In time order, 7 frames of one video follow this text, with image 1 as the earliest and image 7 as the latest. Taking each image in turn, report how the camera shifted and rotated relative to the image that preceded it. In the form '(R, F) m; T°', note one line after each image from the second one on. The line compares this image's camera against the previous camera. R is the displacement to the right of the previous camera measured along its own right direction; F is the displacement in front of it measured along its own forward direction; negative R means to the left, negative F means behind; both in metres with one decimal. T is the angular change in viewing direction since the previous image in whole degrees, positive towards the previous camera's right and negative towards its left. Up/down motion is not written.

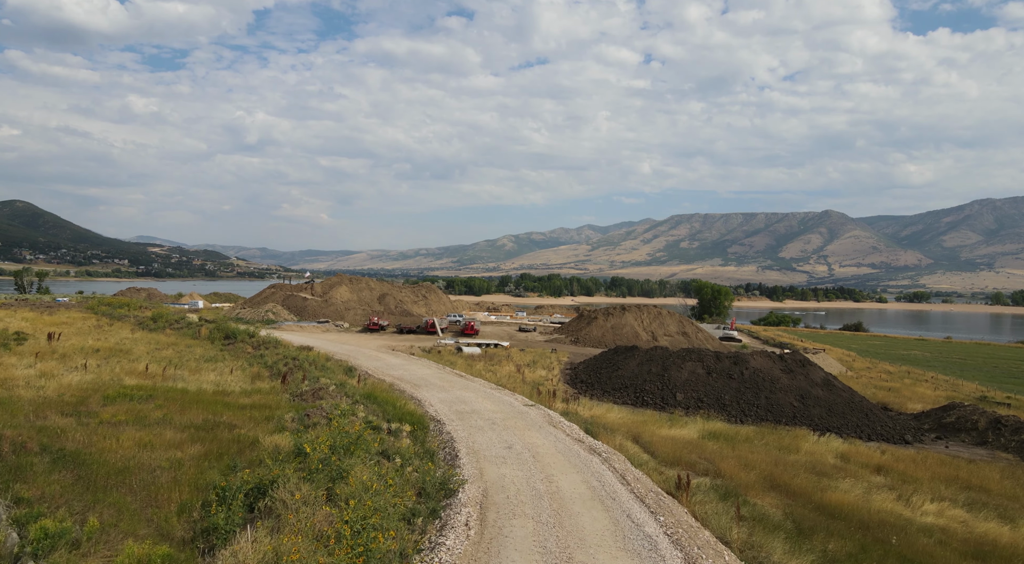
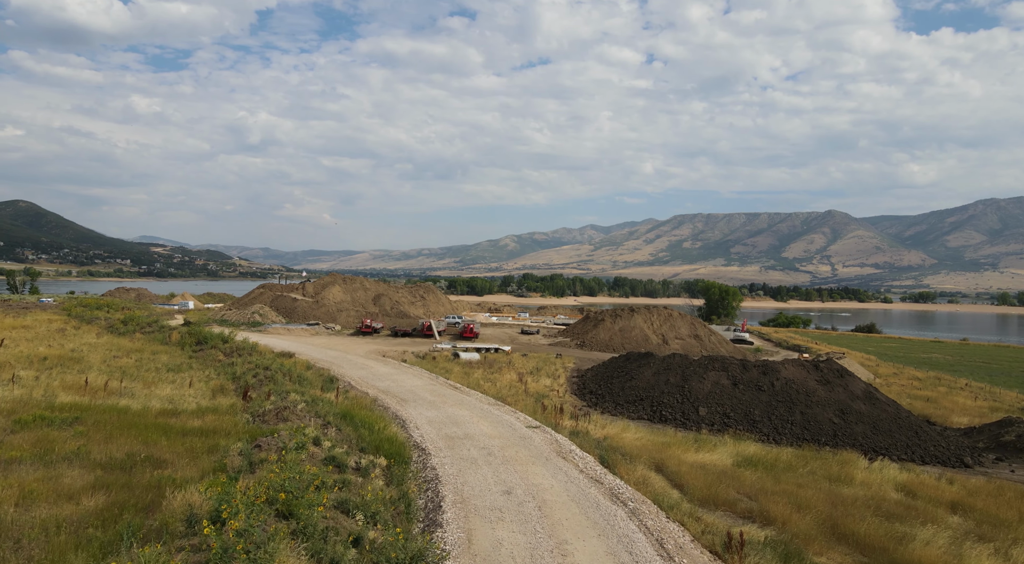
(0.0, +2.9) m; 0°
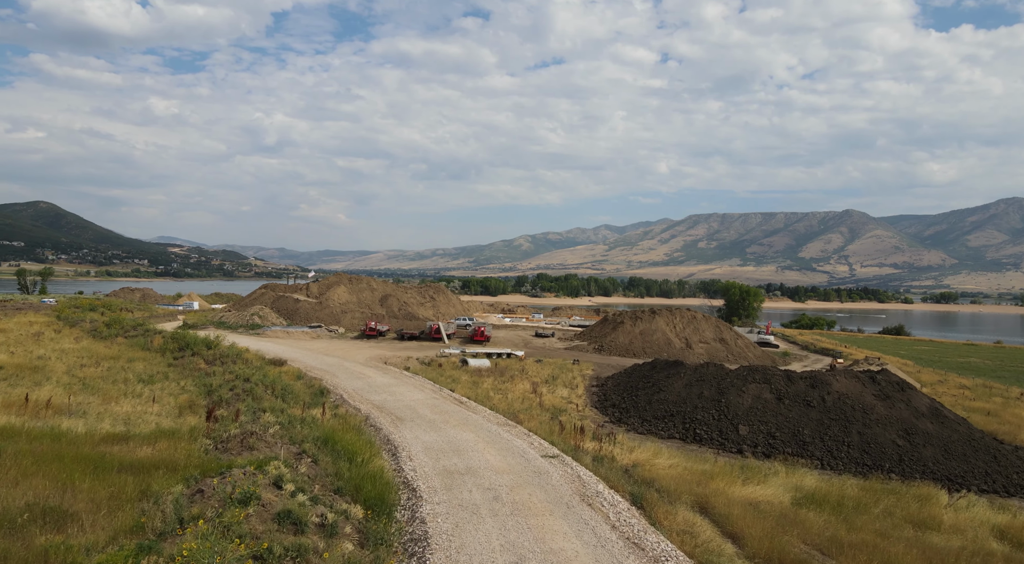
(0.0, +2.7) m; -1°
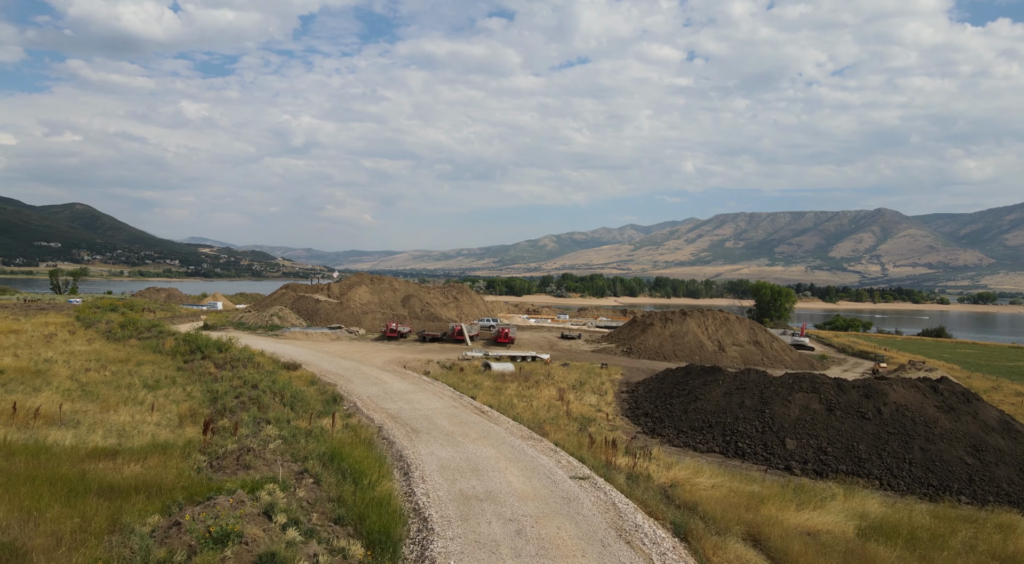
(0.0, +1.4) m; -2°
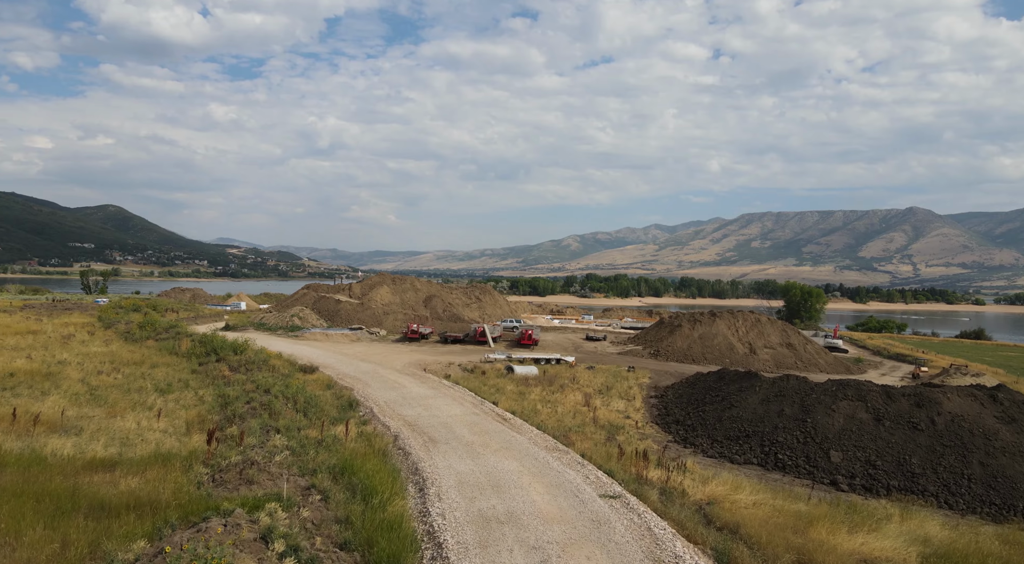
(0.0, +1.0) m; -2°
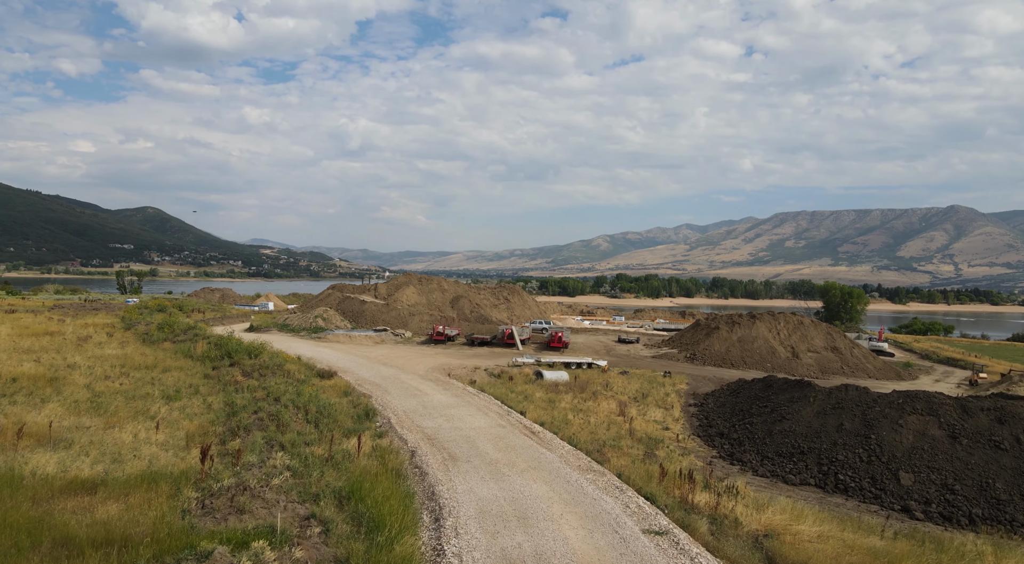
(0.0, +1.5) m; -2°
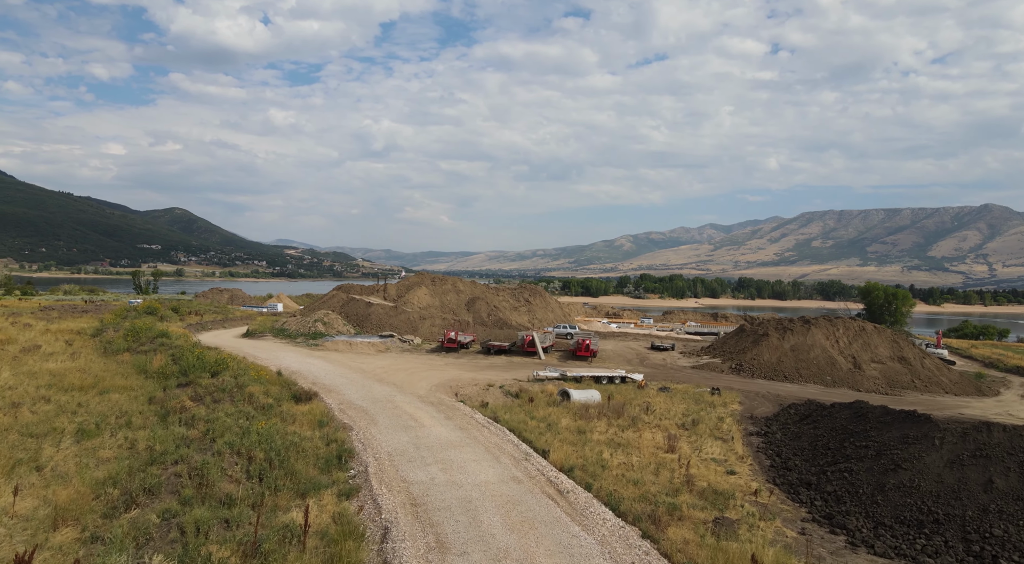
(0.0, +4.4) m; -2°
